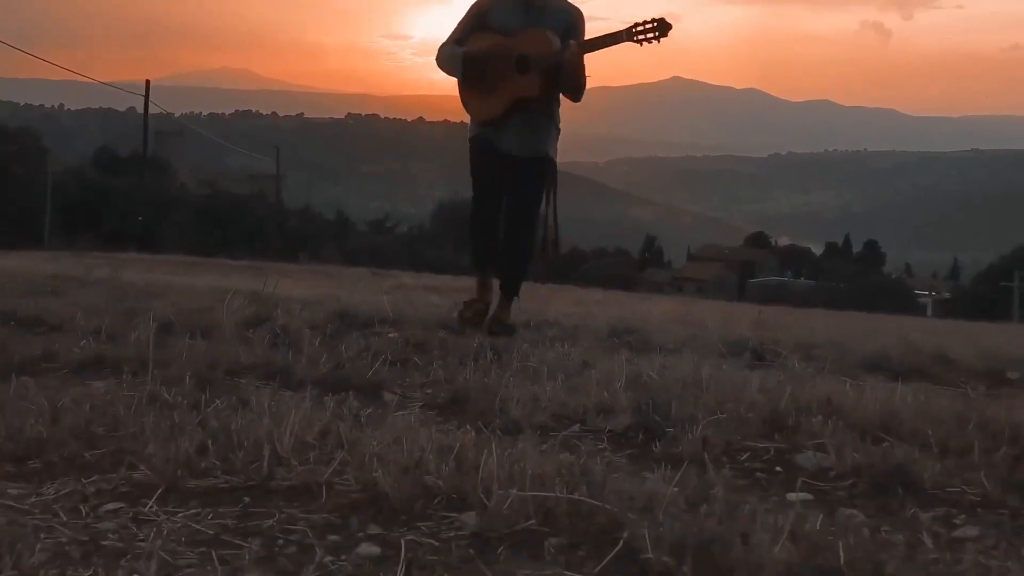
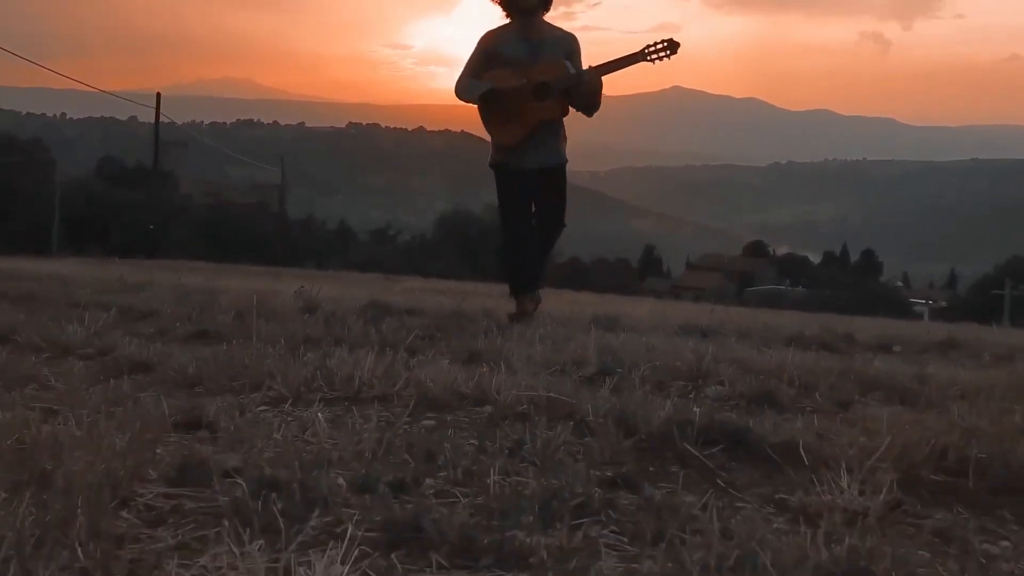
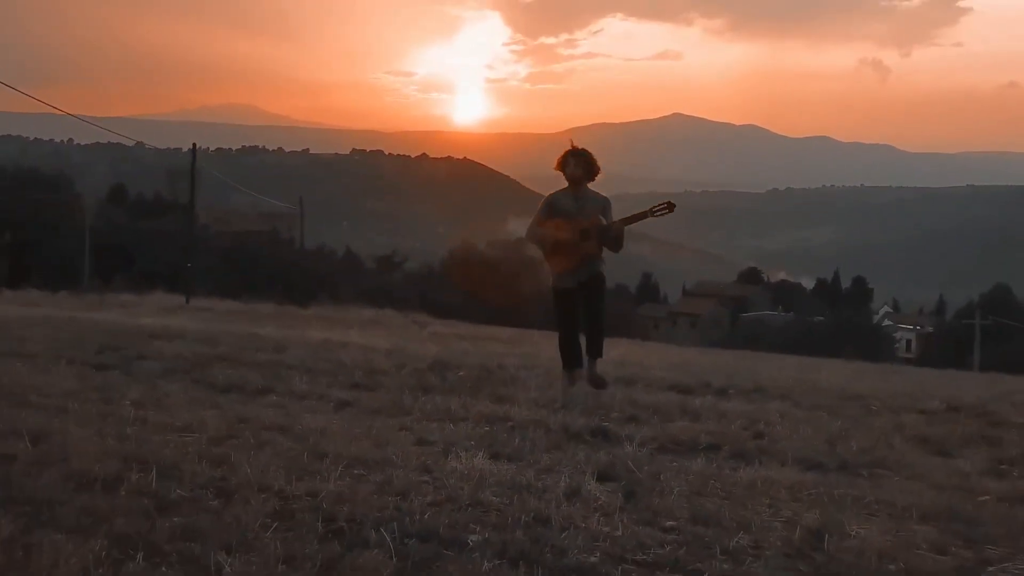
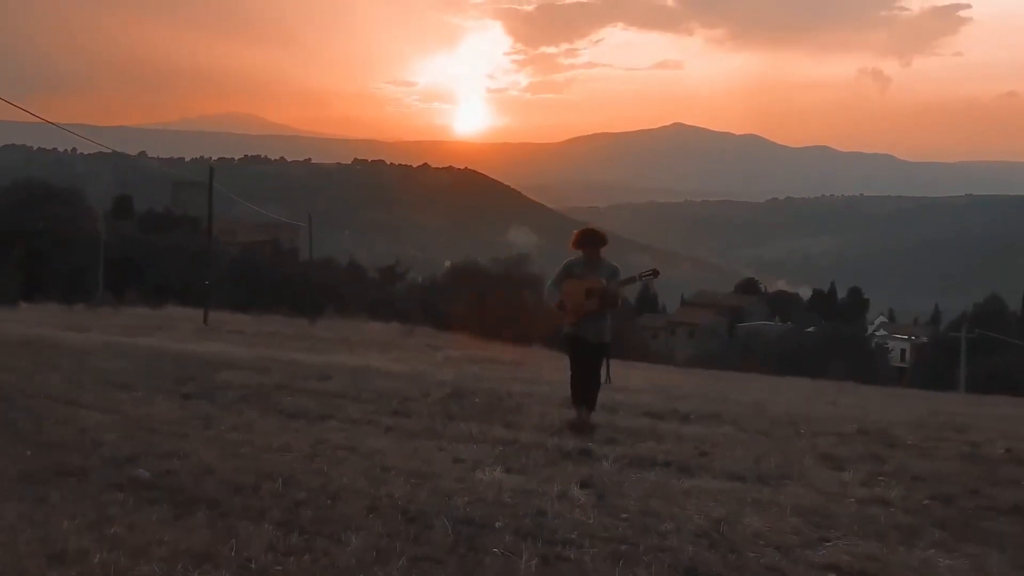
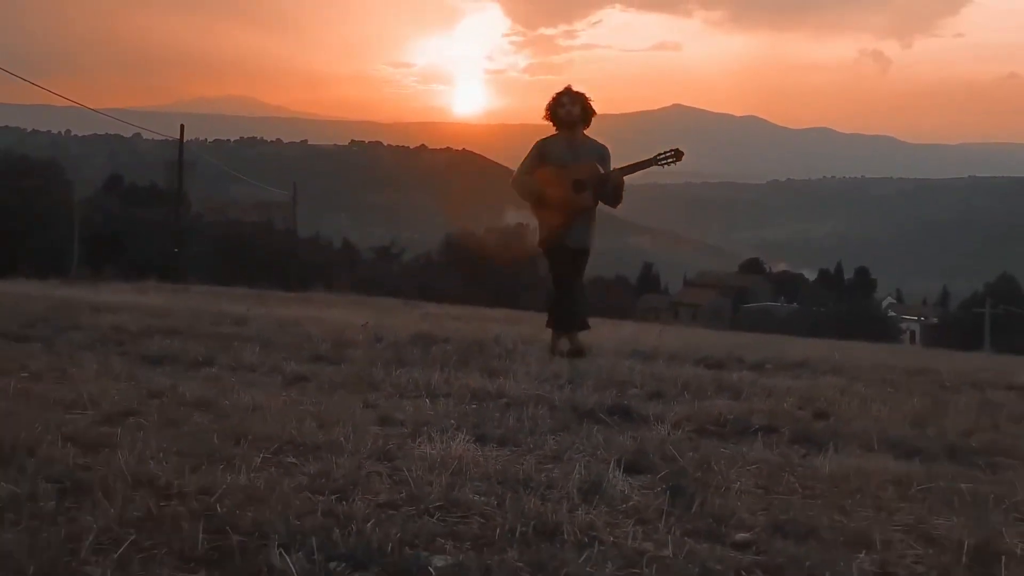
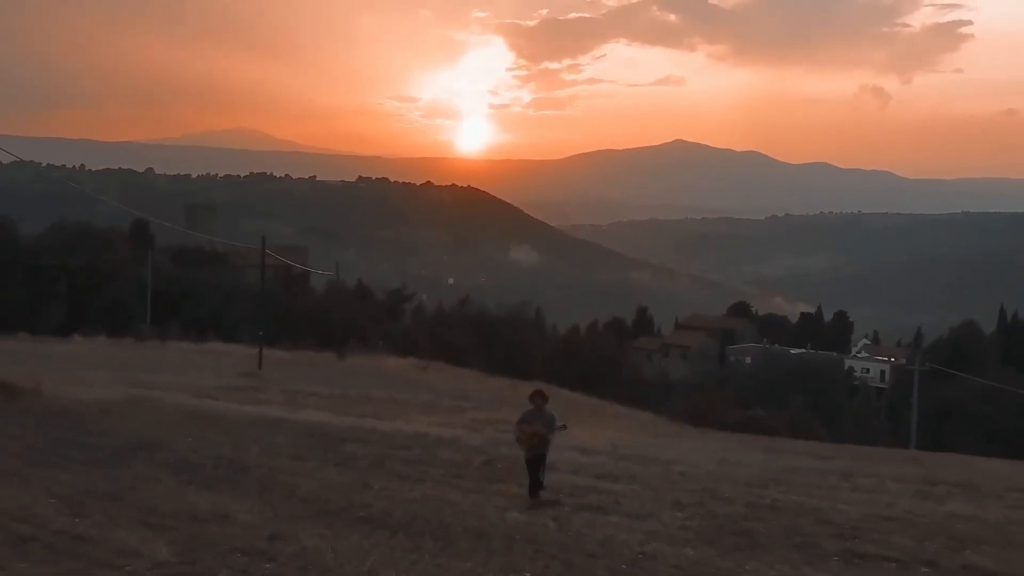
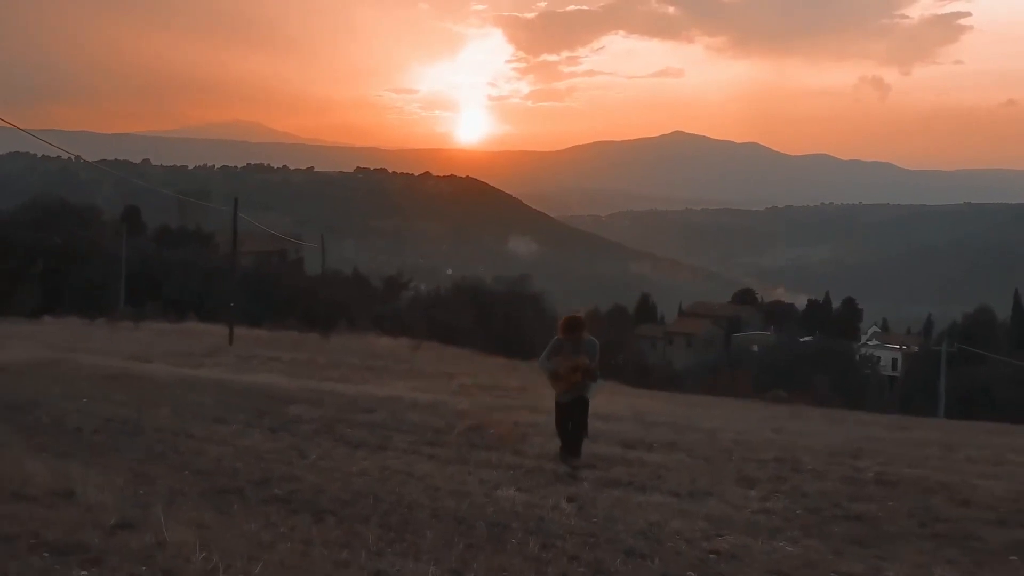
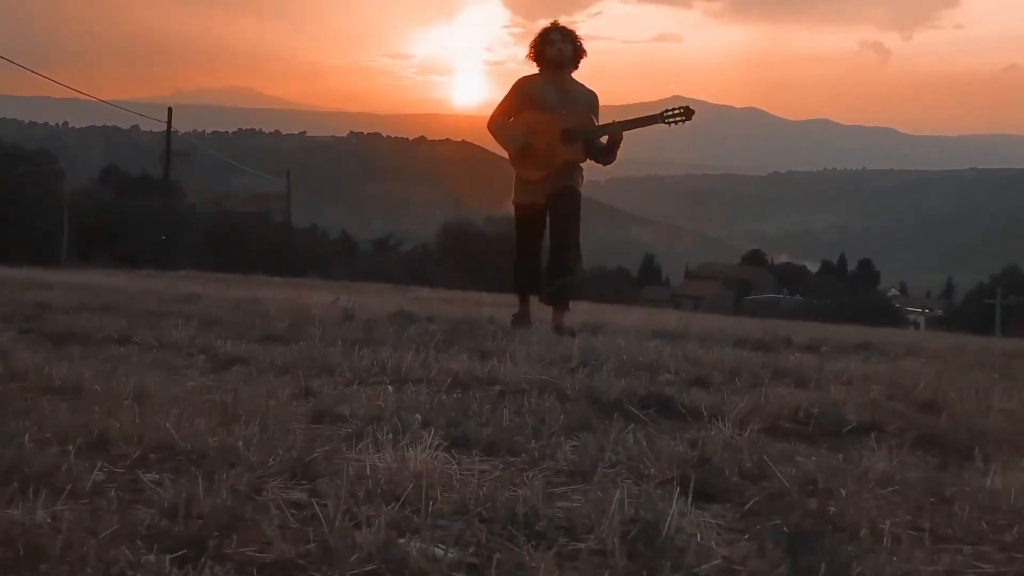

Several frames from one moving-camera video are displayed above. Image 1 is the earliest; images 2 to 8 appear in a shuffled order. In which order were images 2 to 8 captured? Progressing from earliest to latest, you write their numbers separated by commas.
2, 8, 5, 3, 4, 7, 6
